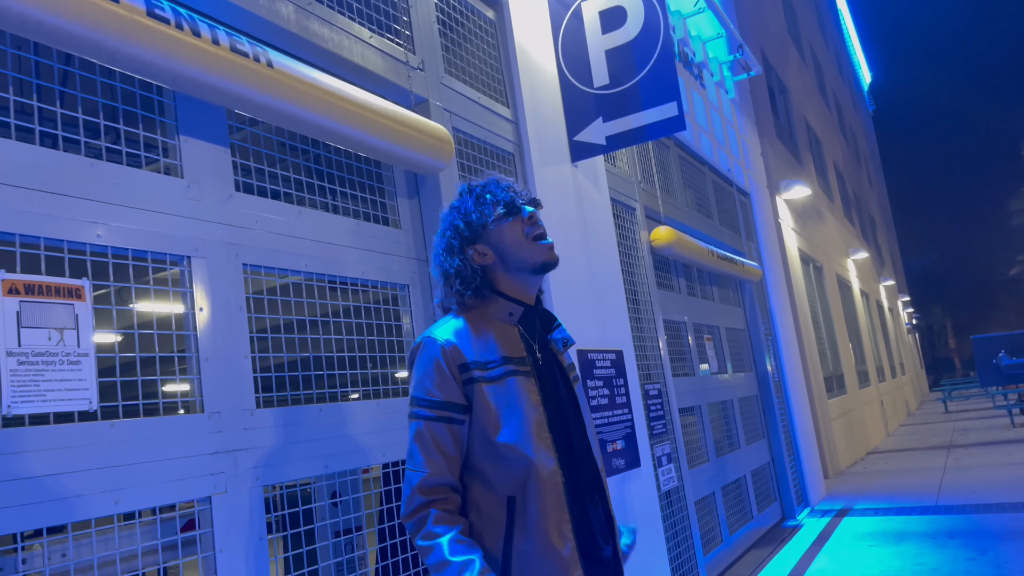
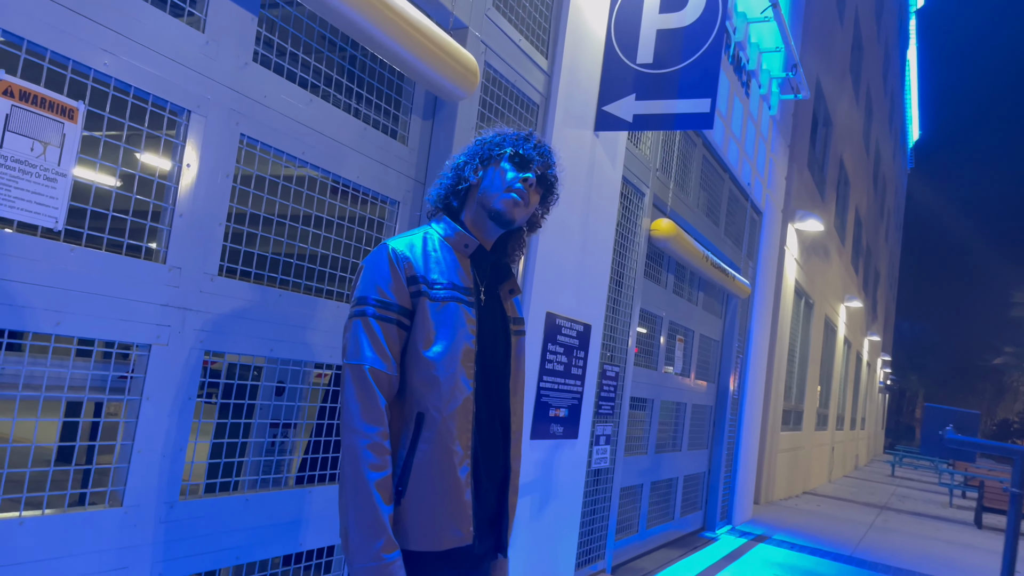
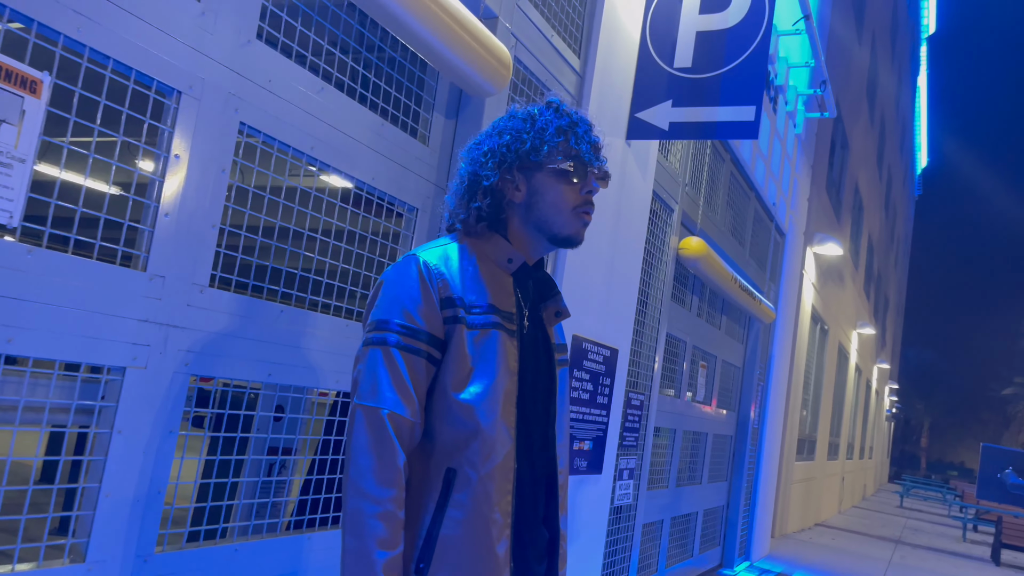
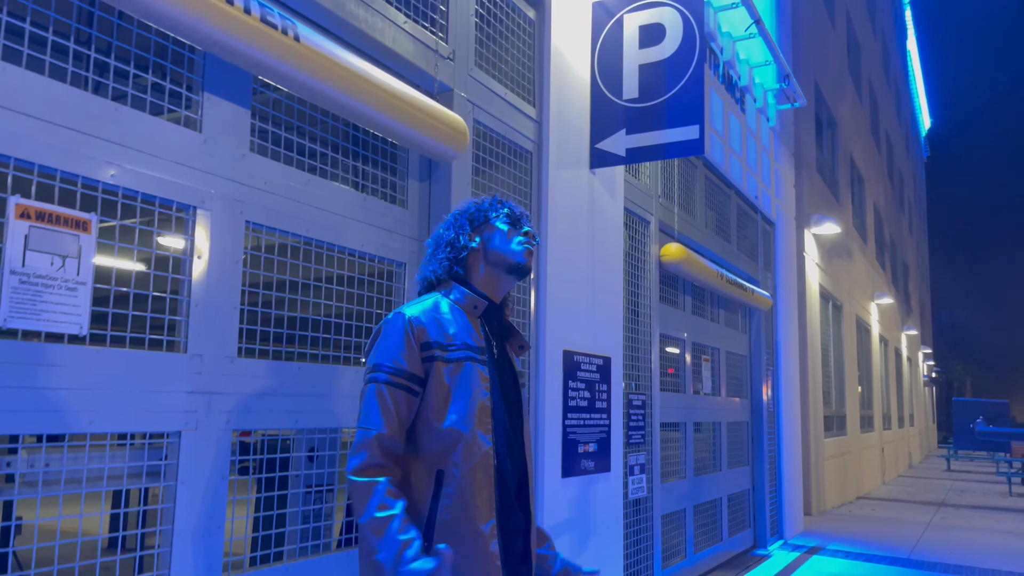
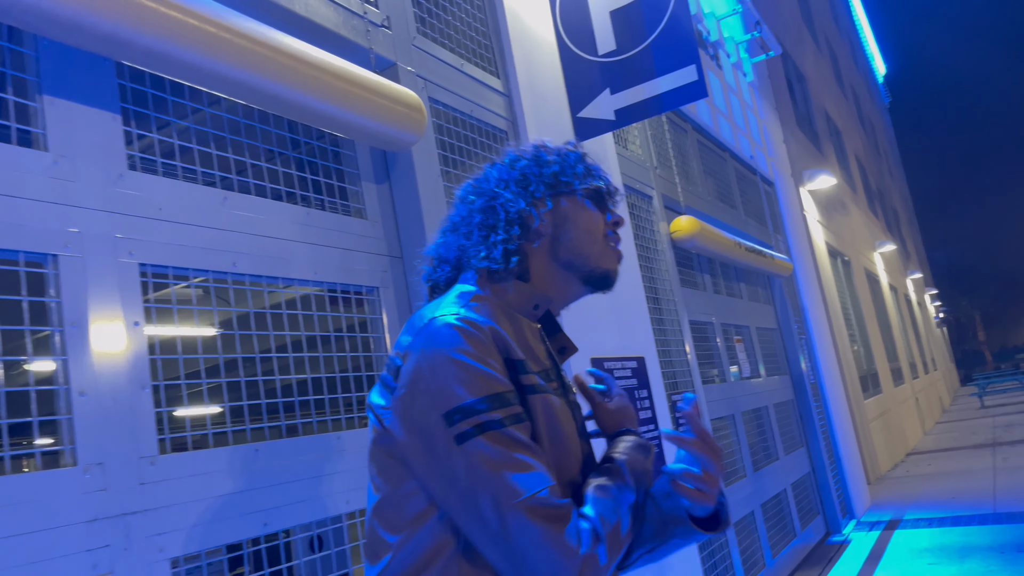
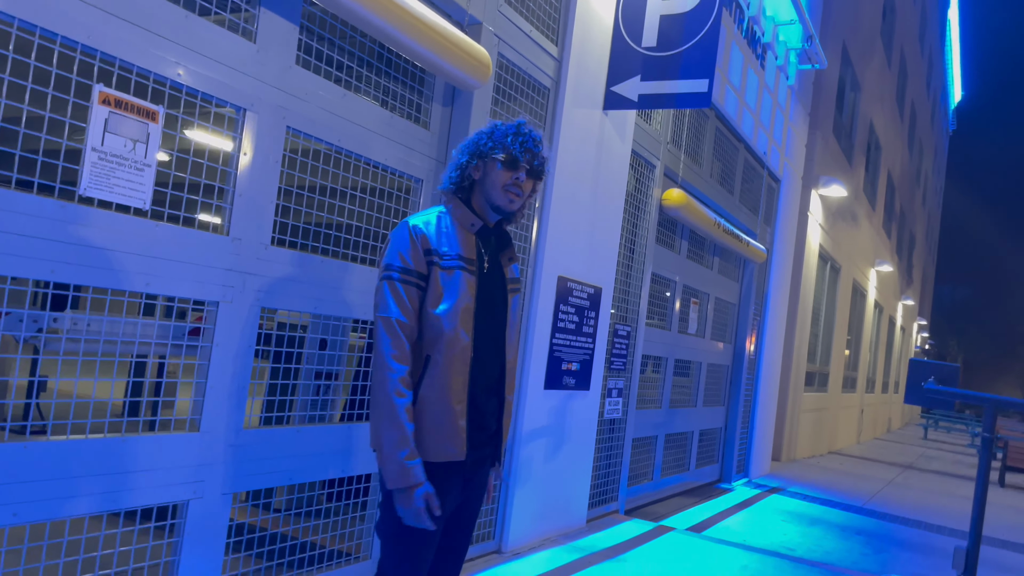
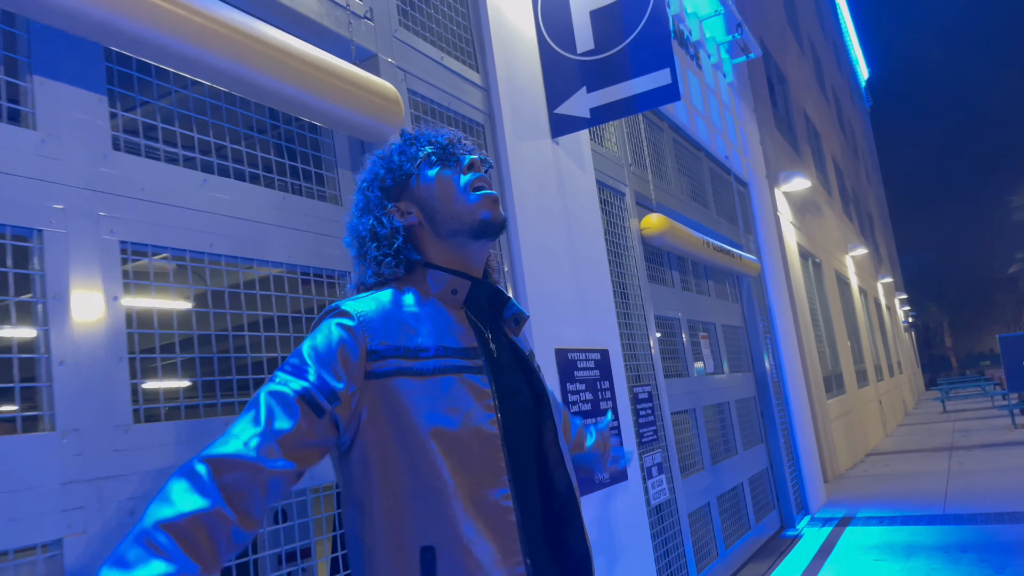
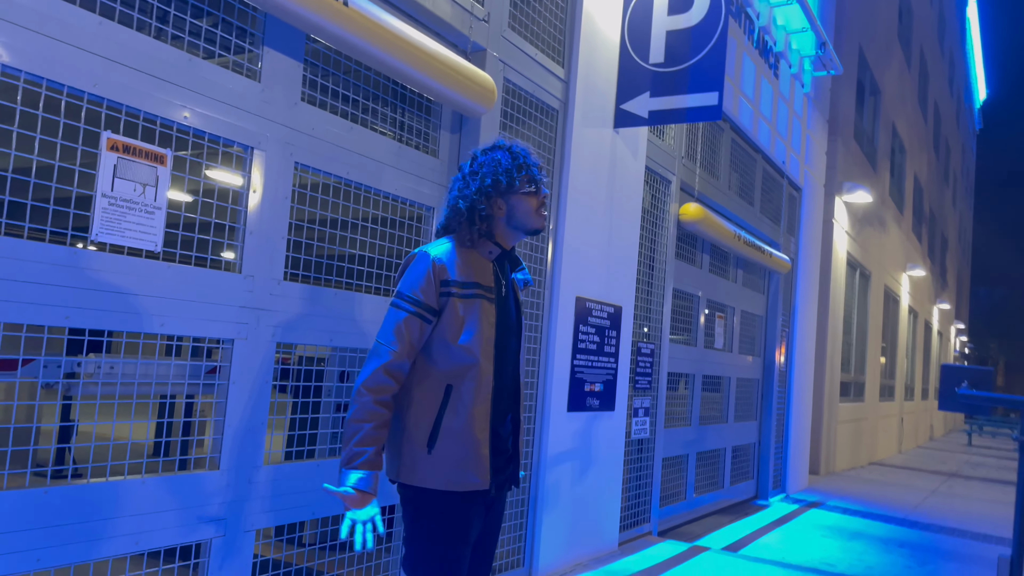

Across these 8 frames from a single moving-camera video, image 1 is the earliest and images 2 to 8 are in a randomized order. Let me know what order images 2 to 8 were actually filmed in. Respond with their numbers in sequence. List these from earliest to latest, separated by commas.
5, 7, 4, 8, 6, 2, 3
